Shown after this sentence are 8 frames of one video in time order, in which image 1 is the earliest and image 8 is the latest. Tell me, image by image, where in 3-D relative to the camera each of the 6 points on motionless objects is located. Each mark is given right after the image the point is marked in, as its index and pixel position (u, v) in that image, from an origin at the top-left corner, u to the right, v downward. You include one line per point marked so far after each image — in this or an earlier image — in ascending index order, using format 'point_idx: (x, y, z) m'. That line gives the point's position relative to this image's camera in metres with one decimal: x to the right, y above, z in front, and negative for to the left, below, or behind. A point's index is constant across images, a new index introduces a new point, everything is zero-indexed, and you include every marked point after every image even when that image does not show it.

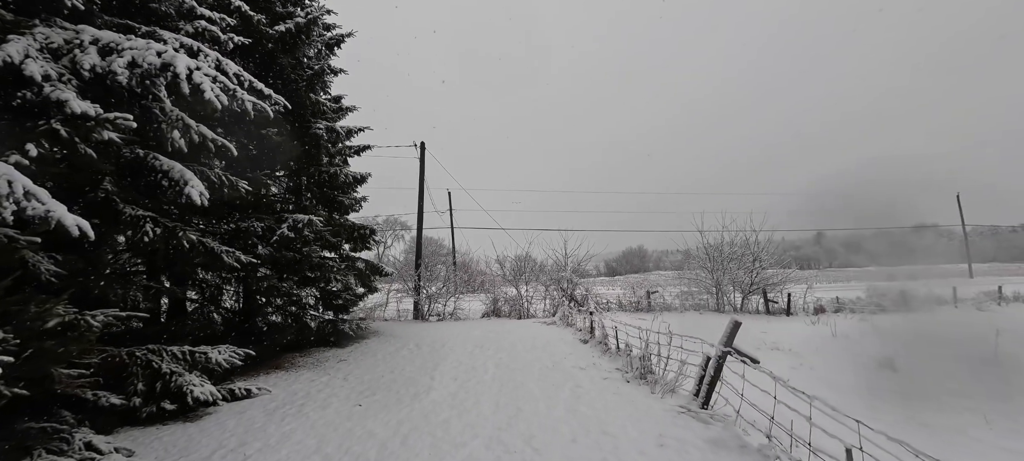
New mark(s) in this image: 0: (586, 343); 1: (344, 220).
0: (+1.6, -2.4, +8.6) m
1: (-4.4, +0.2, +10.8) m
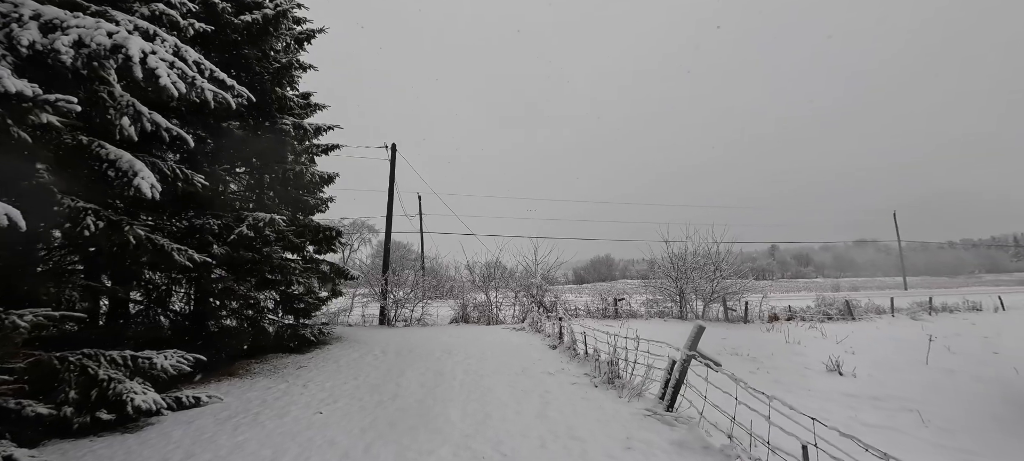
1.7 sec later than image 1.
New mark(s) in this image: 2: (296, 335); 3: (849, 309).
0: (+0.9, -2.5, +8.6) m
1: (-5.2, +0.2, +10.4) m
2: (-5.1, -2.5, +9.6) m
3: (+16.3, -3.8, +19.8) m
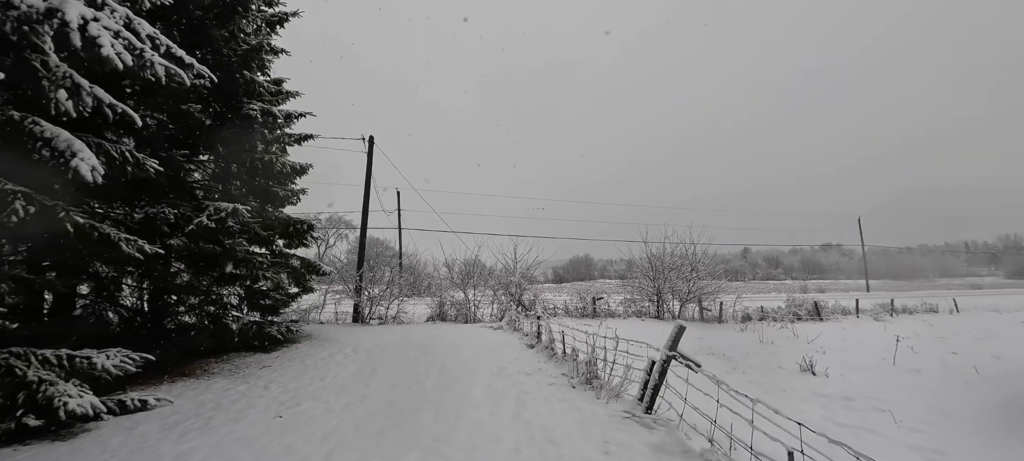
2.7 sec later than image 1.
0: (+0.4, -2.4, +8.5) m
1: (-5.7, +0.4, +9.9) m
2: (-5.6, -2.3, +9.1) m
3: (+15.3, -4.0, +20.4) m
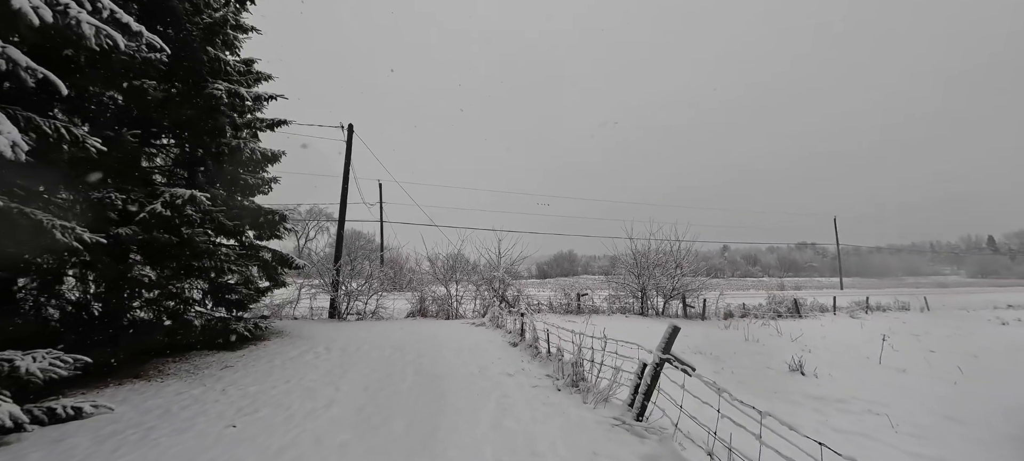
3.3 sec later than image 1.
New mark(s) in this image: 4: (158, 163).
0: (+0.1, -2.3, +8.1) m
1: (-6.0, +0.6, +9.3) m
2: (-6.0, -2.1, +8.5) m
3: (+14.4, -3.9, +20.7) m
4: (-7.4, +1.4, +8.6) m
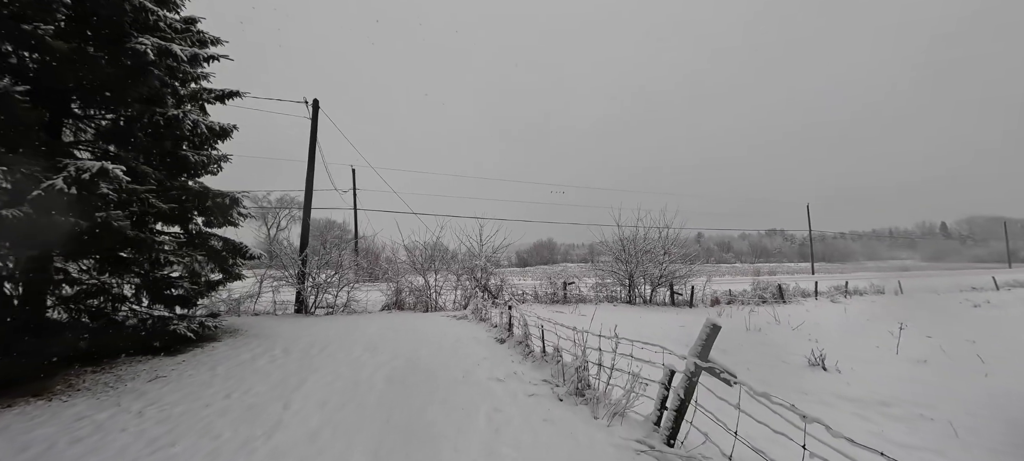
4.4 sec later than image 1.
0: (-0.1, -2.0, +7.2) m
1: (-6.3, +0.9, +8.0) m
2: (-6.2, -1.8, +7.3) m
3: (+13.6, -3.1, +20.5) m
4: (-7.6, +1.7, +7.2) m
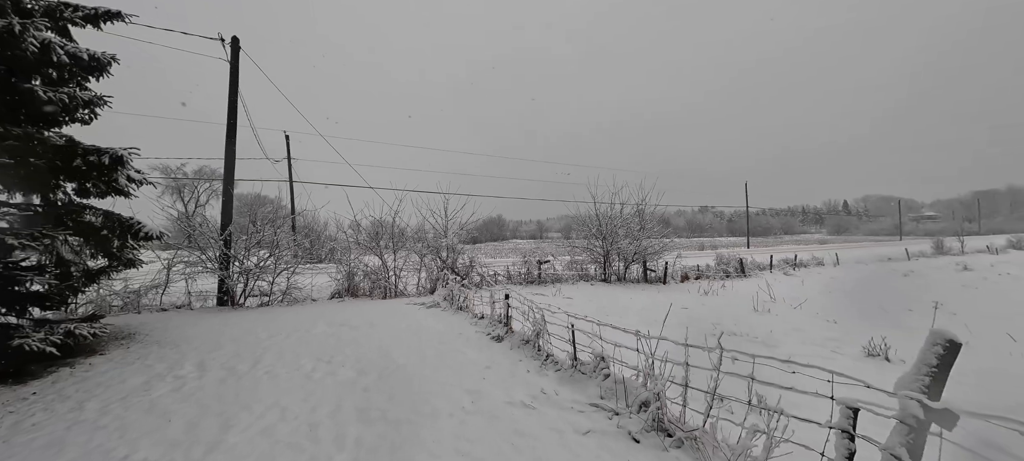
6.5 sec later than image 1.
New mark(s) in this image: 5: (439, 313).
0: (-0.1, -1.6, +5.6) m
1: (-6.3, +1.3, +5.5) m
2: (-6.1, -1.4, +4.9) m
3: (+11.8, -1.8, +20.6) m
4: (-7.5, +2.0, +4.4) m
5: (-1.5, -1.7, +8.2) m
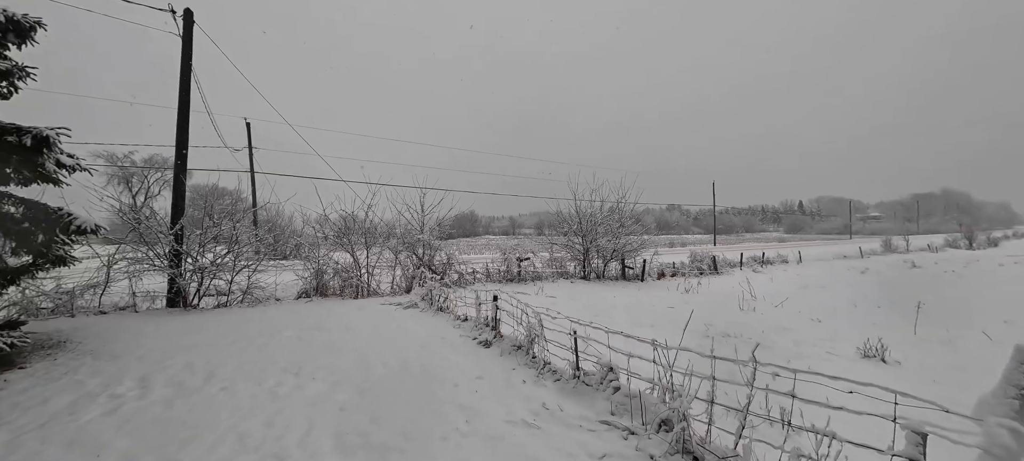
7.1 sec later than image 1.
0: (-0.2, -1.5, +5.2) m
1: (-6.4, +1.4, +4.6) m
2: (-6.2, -1.3, +4.1) m
3: (+10.6, -1.7, +21.0) m
4: (-7.5, +2.1, +3.4) m
5: (-1.8, -1.6, +7.7) m
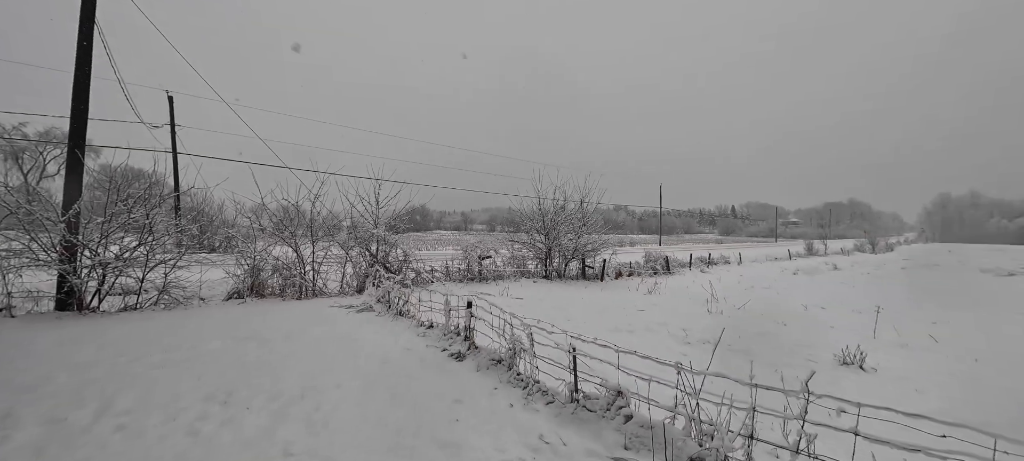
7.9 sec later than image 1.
0: (-0.5, -1.5, +4.5) m
1: (-6.5, +1.6, +3.1) m
2: (-6.3, -1.2, +2.7) m
3: (+8.3, -1.8, +21.5) m
4: (-7.4, +2.3, +1.9) m
5: (-2.3, -1.5, +6.8) m
